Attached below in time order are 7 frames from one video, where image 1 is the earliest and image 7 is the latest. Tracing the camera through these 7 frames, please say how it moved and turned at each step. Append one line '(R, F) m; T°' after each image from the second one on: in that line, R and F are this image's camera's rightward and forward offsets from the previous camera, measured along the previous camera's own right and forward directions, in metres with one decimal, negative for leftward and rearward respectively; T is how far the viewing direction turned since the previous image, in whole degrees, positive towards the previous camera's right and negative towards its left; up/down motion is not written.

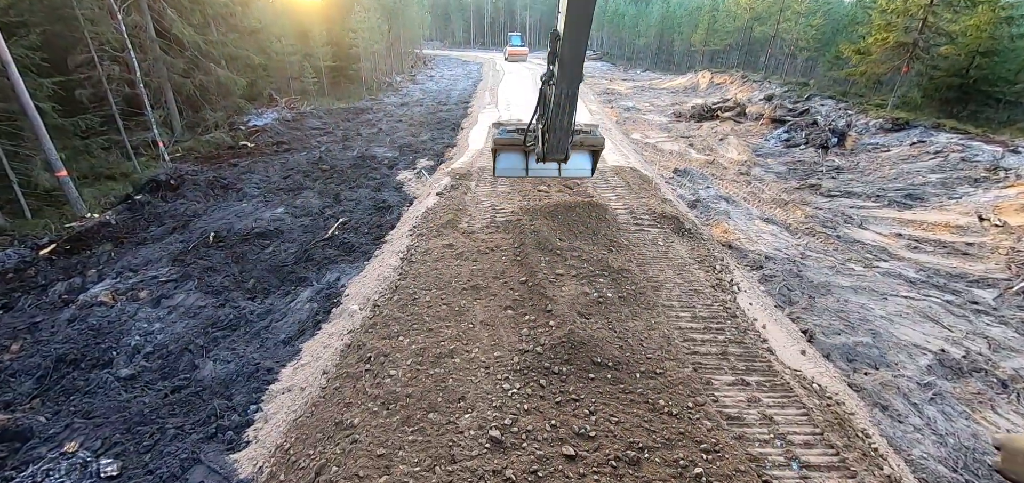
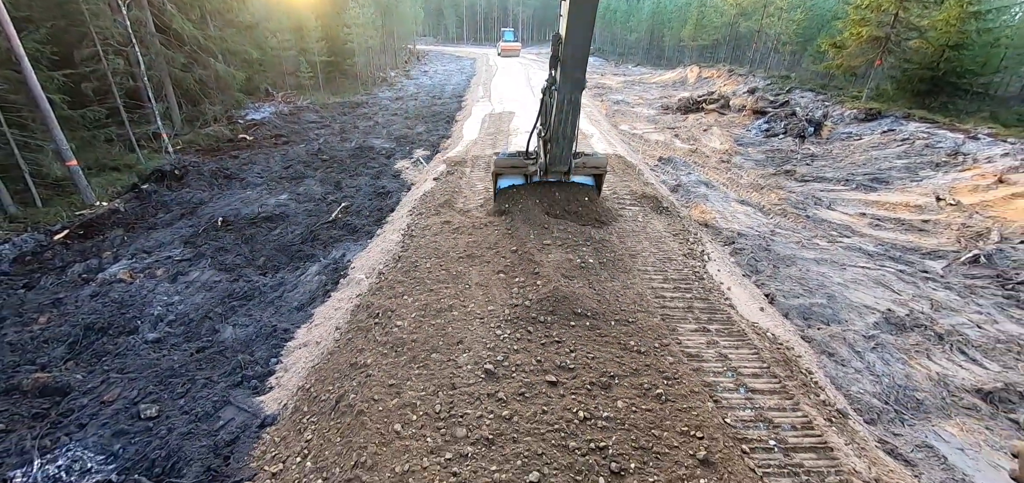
(0.0, -0.5) m; +1°
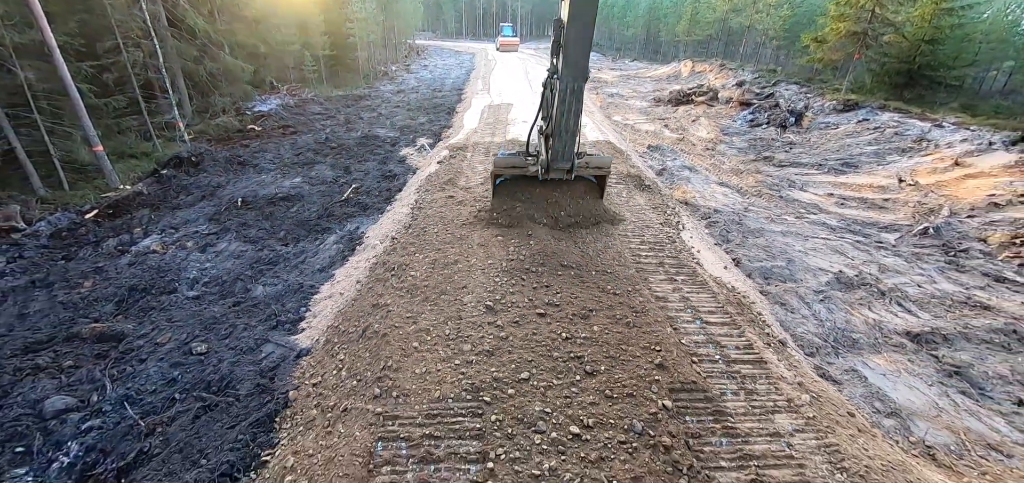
(0.0, -0.7) m; 0°
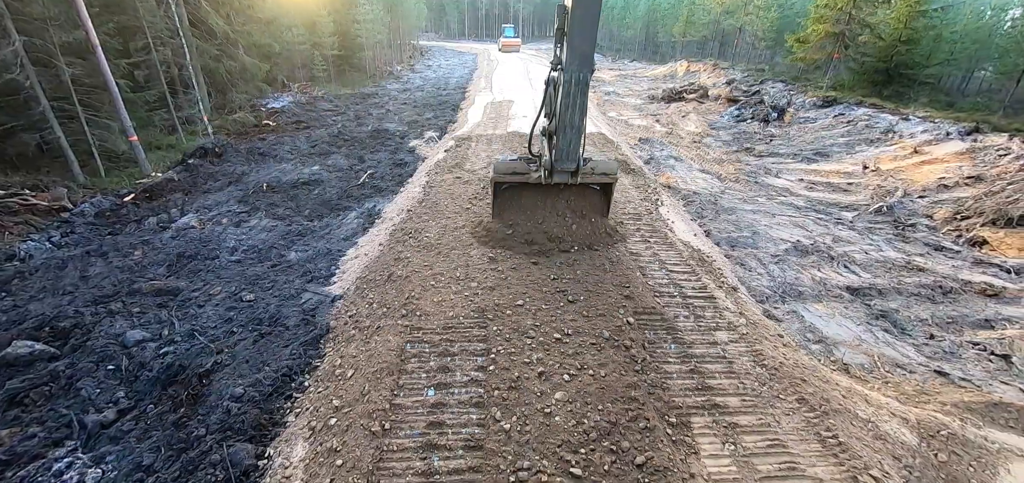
(0.0, -0.9) m; 0°
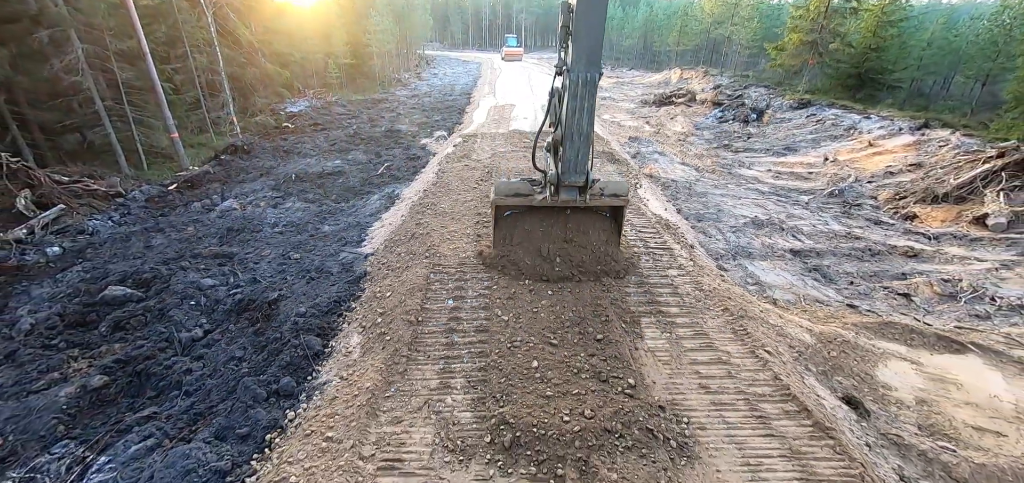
(0.0, -1.2) m; 0°
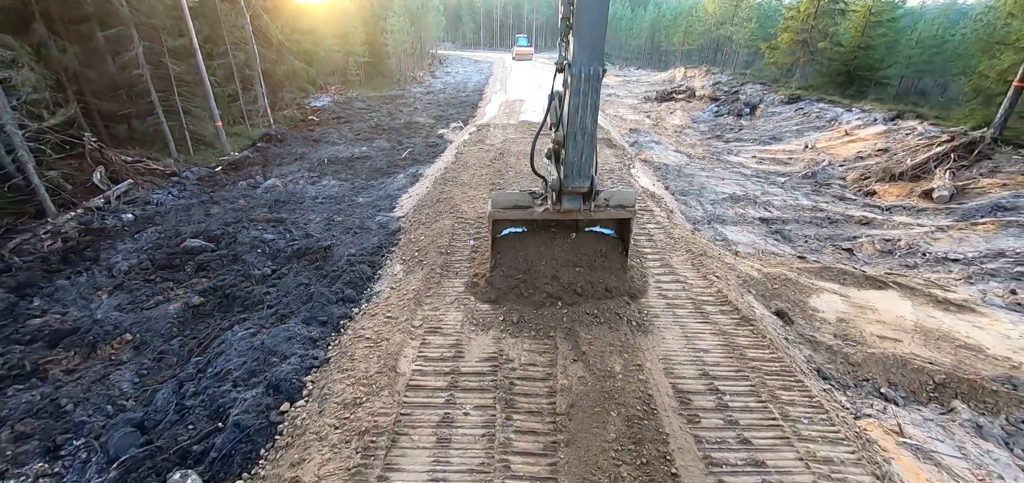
(0.0, -1.2) m; -1°
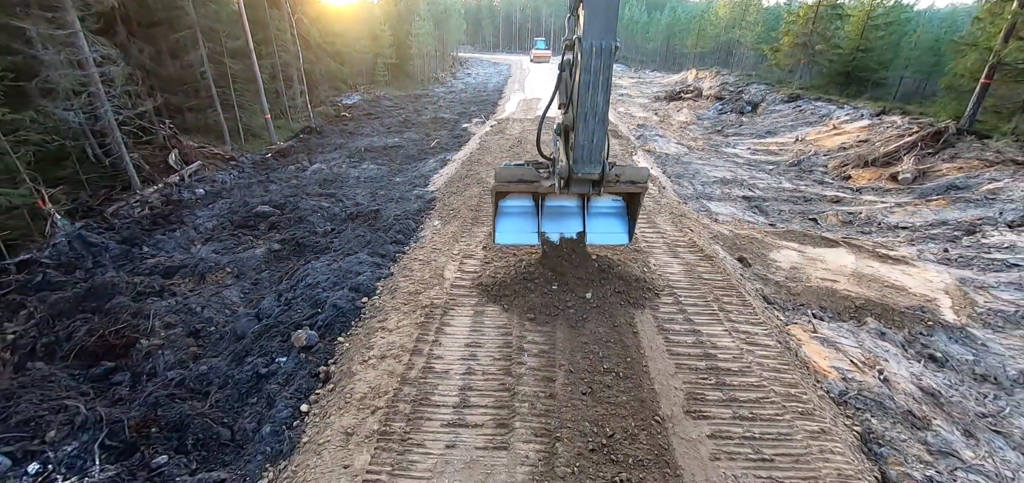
(0.0, -1.4) m; -2°
